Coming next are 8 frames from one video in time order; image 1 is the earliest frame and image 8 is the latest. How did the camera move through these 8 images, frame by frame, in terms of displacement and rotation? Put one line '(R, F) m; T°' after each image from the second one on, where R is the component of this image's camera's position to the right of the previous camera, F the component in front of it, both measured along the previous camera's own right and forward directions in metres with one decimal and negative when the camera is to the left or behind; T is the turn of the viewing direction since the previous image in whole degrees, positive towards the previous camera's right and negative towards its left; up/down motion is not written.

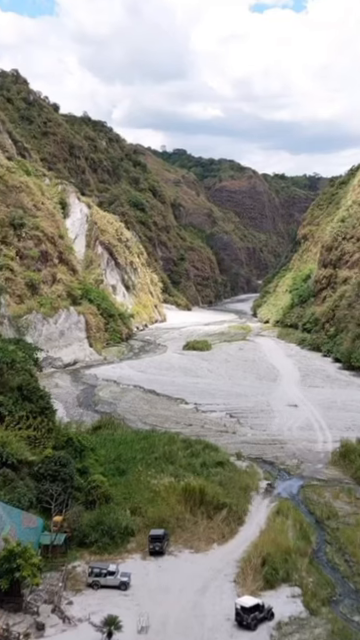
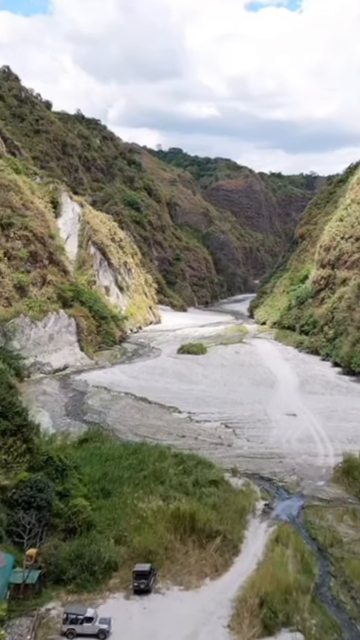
(+0.2, +1.4) m; 0°
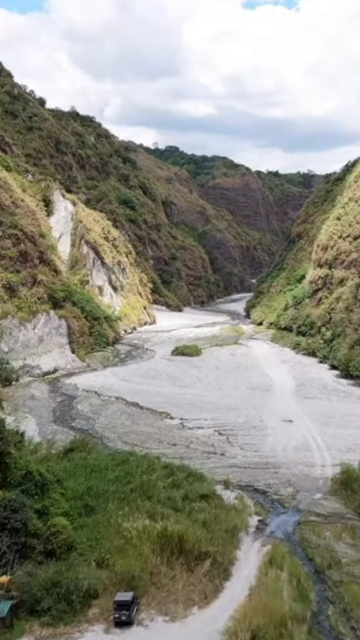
(+0.2, +1.0) m; 0°
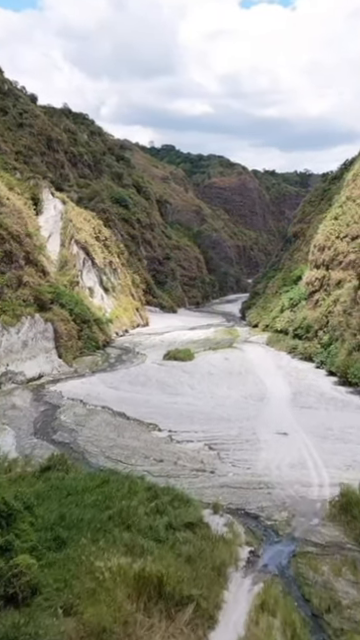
(+0.3, +1.6) m; 0°
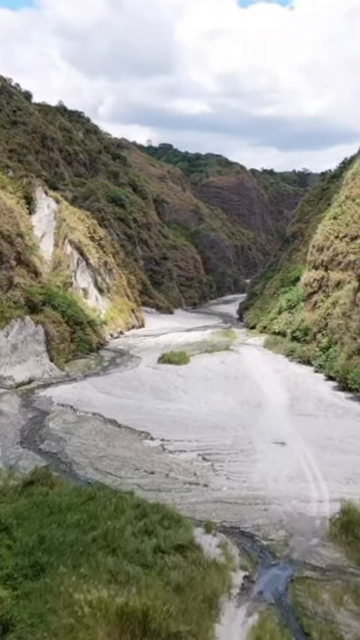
(+0.2, +1.1) m; 0°
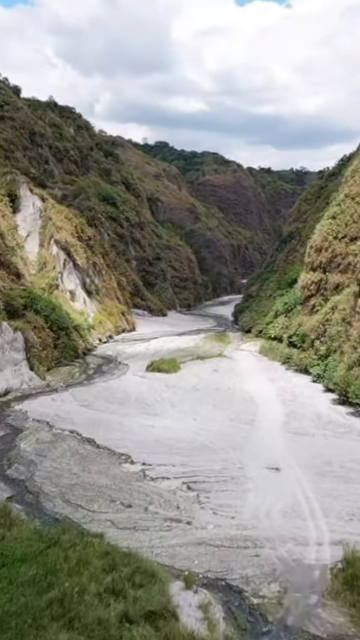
(+0.5, +2.4) m; 0°
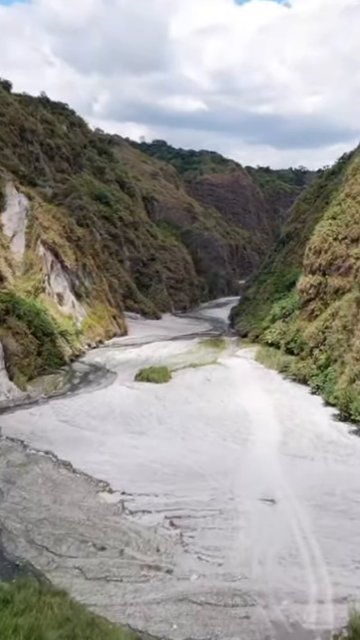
(+0.5, +2.3) m; 0°
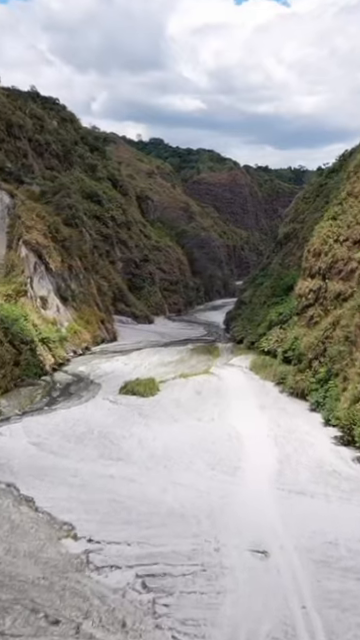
(+0.6, +2.9) m; 0°
